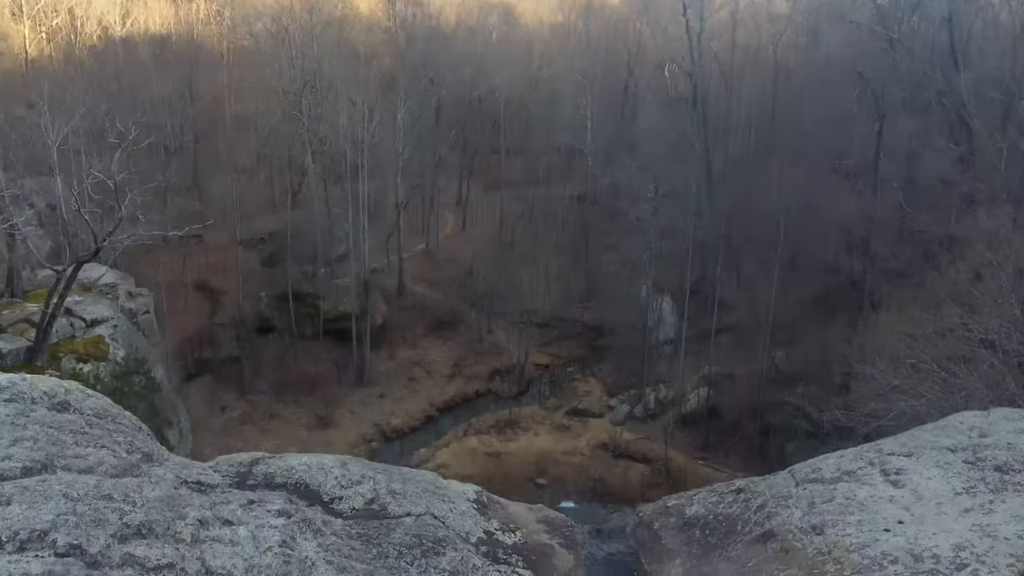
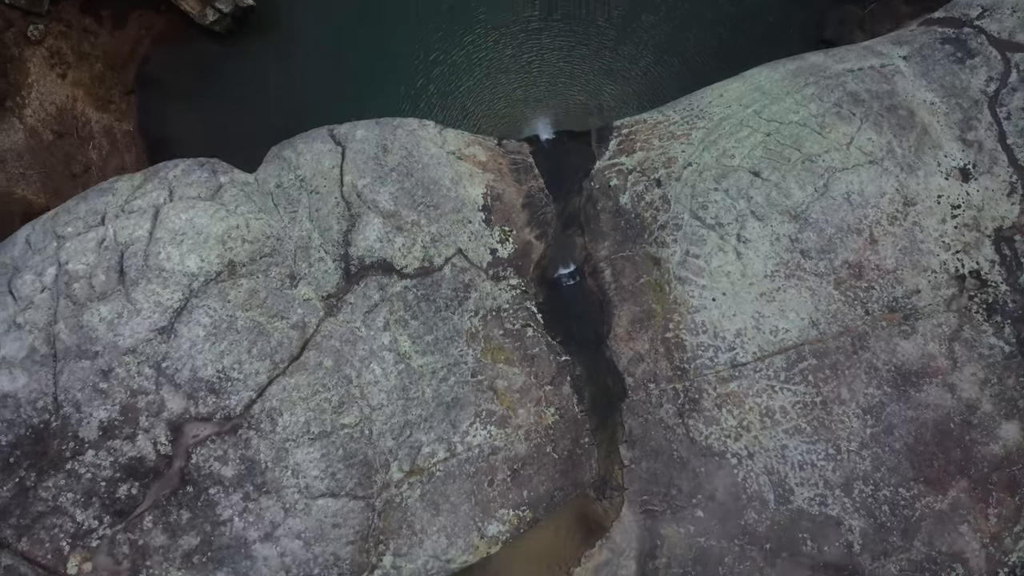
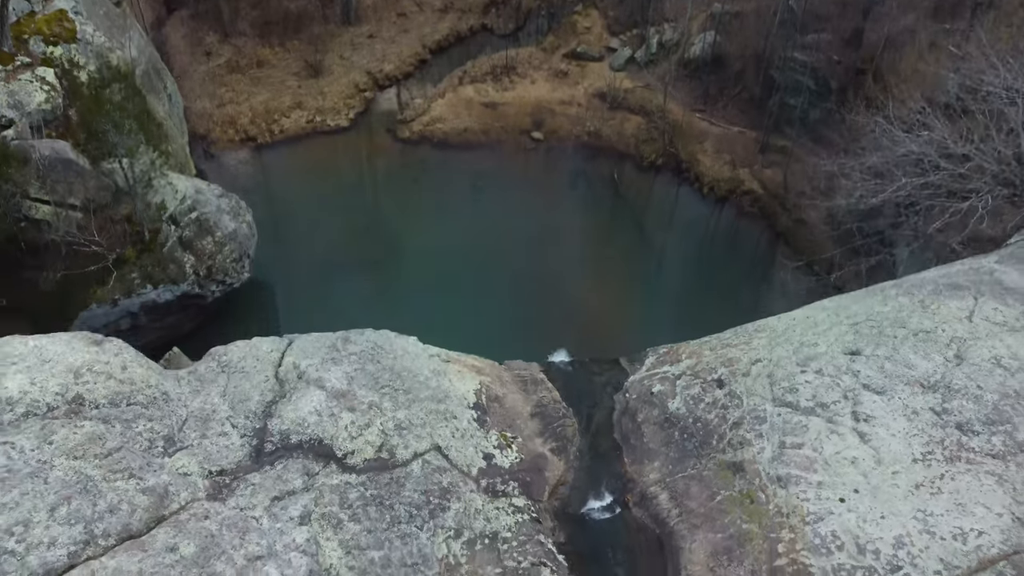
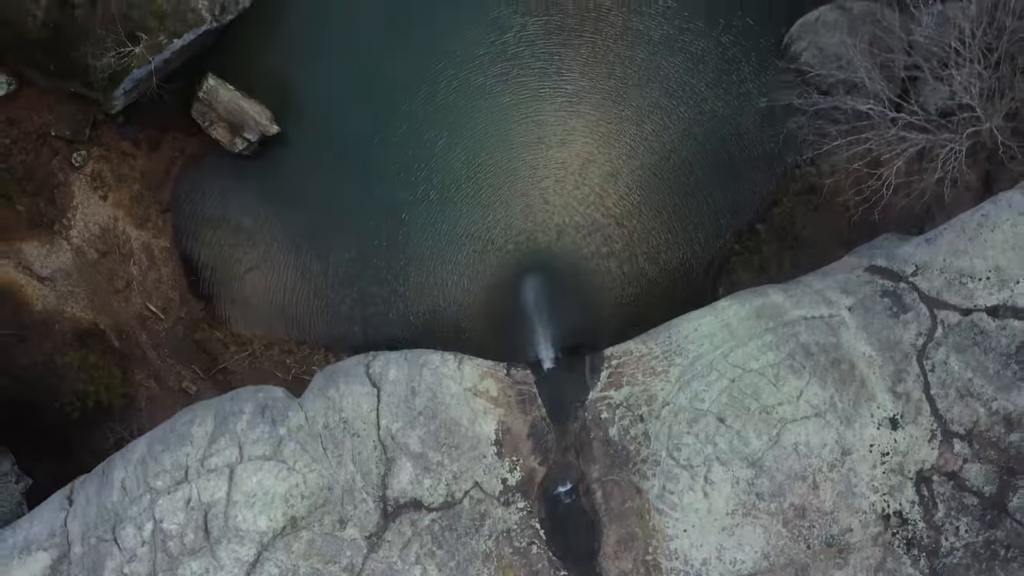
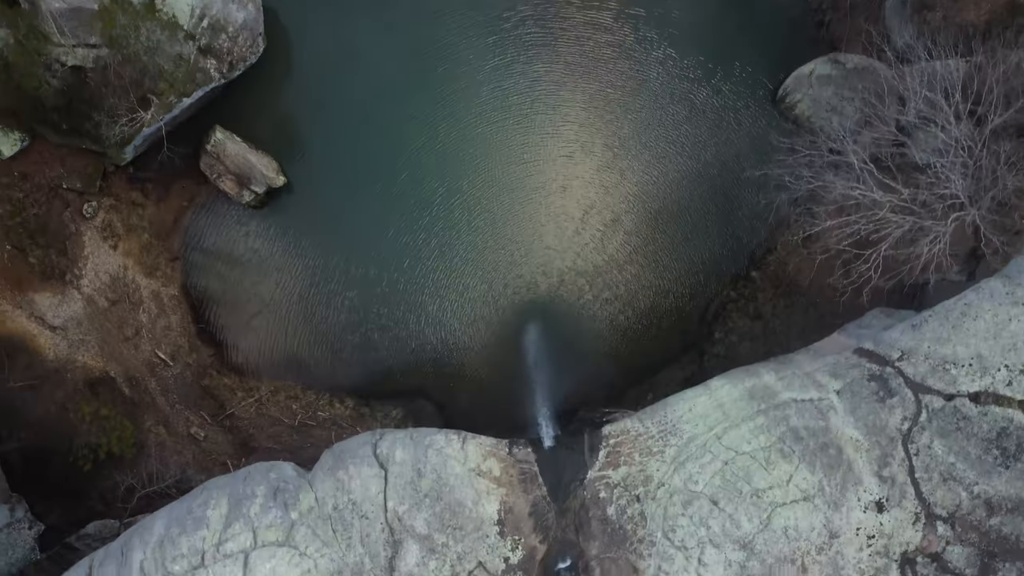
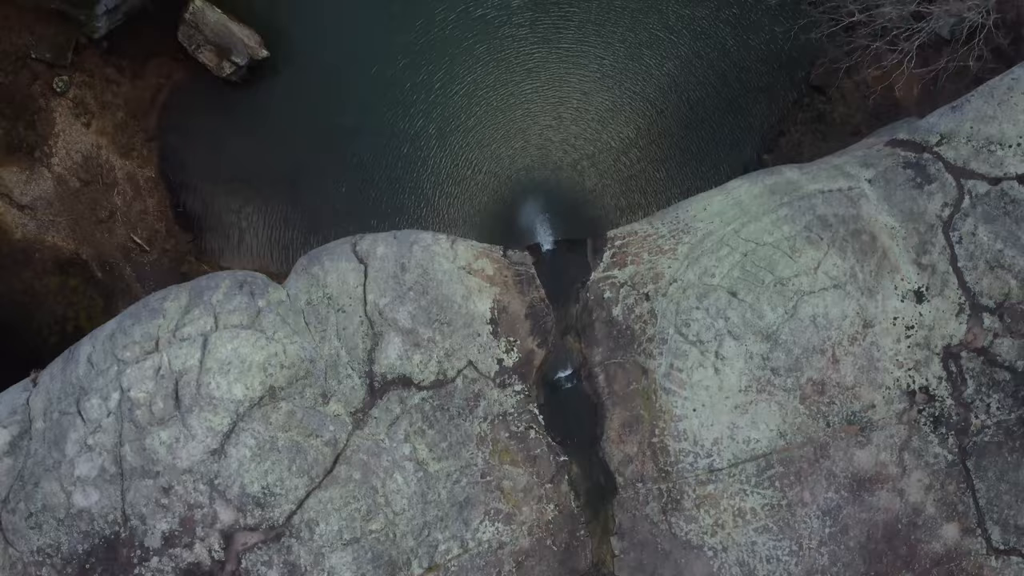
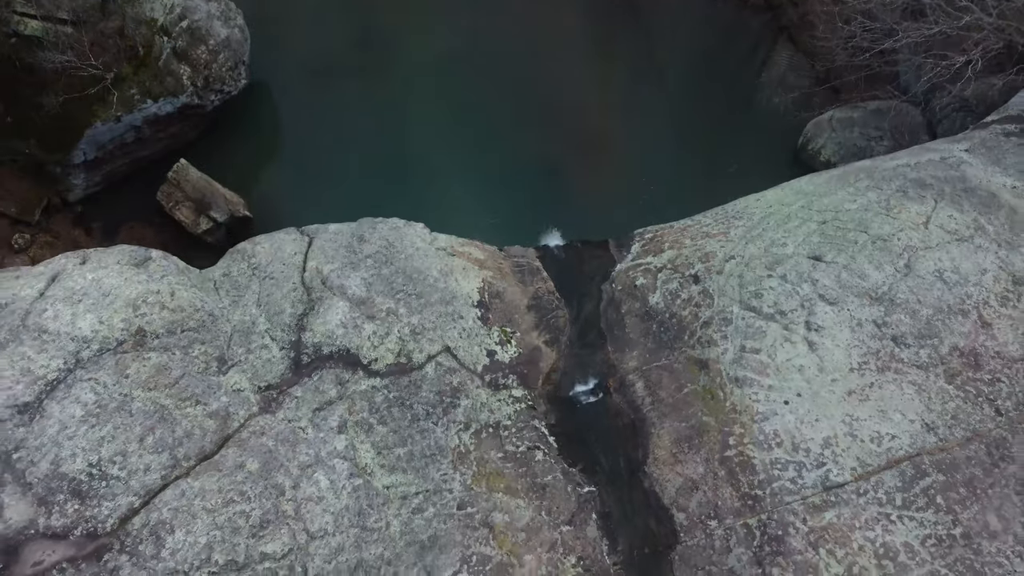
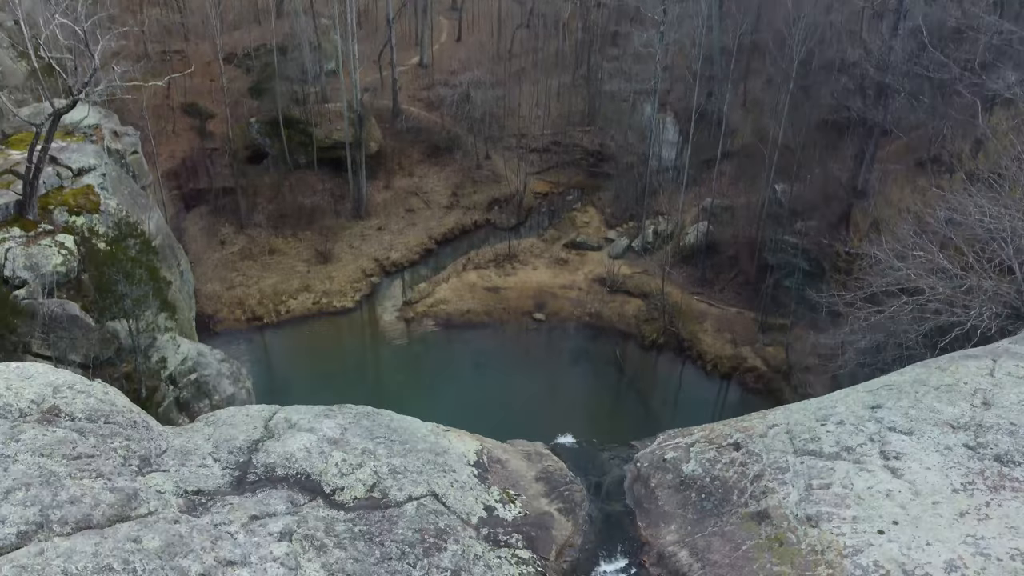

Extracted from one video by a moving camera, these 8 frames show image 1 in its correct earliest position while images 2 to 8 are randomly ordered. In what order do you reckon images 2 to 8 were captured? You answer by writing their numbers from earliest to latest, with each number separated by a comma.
8, 3, 7, 2, 6, 4, 5
